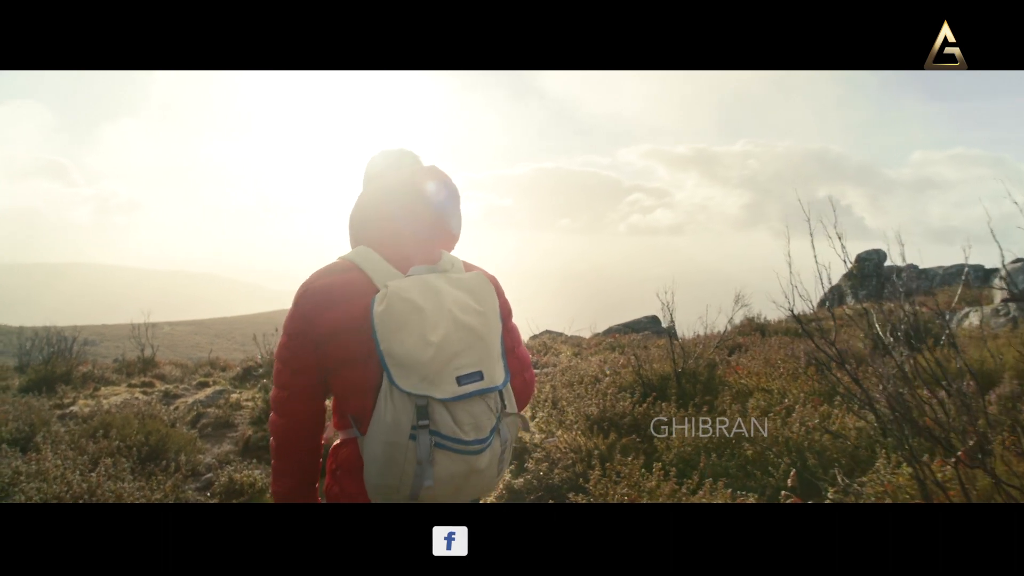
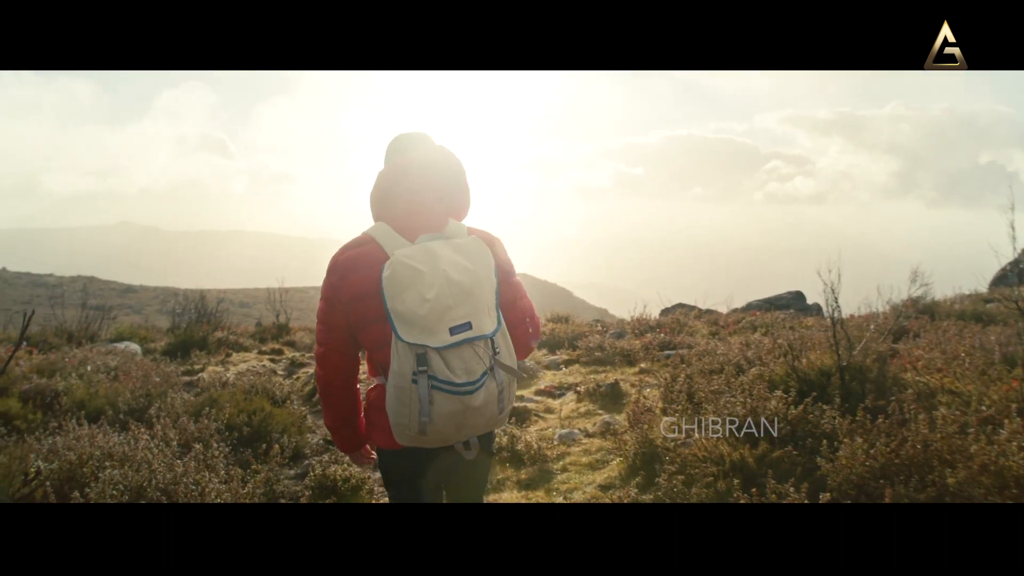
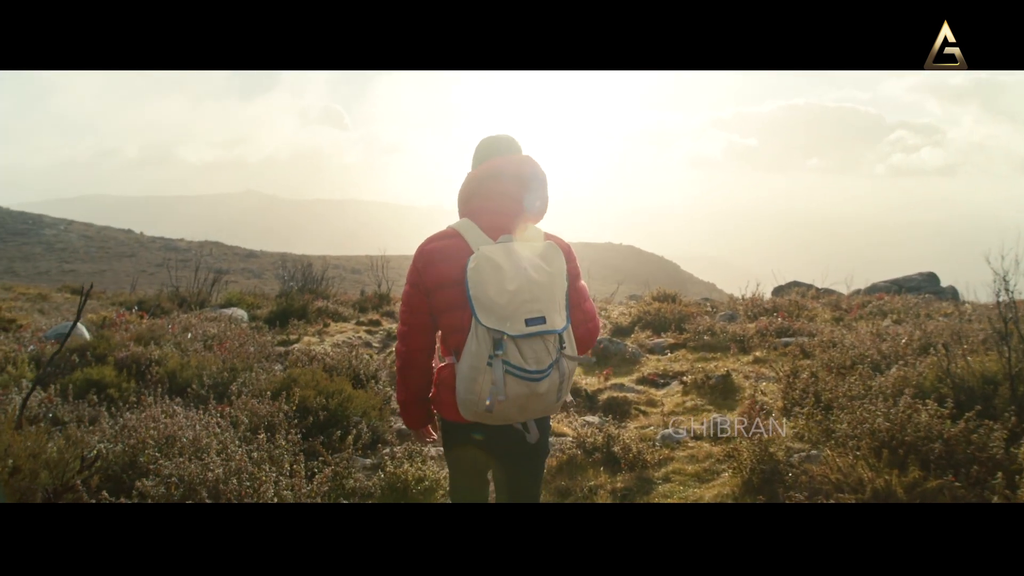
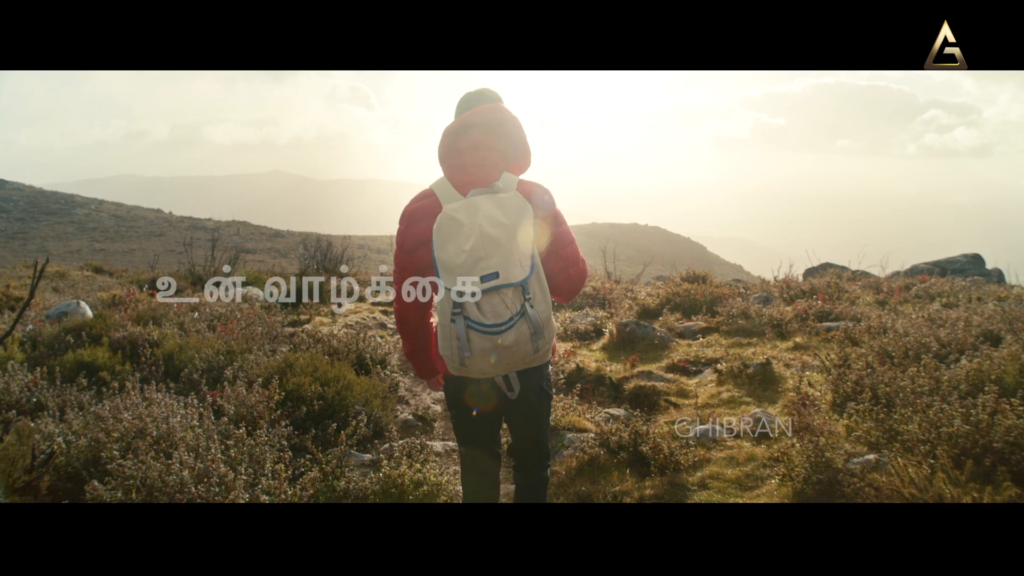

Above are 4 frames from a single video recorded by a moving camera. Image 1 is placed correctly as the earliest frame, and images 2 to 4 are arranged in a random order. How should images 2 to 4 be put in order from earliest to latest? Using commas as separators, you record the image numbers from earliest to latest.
2, 3, 4
